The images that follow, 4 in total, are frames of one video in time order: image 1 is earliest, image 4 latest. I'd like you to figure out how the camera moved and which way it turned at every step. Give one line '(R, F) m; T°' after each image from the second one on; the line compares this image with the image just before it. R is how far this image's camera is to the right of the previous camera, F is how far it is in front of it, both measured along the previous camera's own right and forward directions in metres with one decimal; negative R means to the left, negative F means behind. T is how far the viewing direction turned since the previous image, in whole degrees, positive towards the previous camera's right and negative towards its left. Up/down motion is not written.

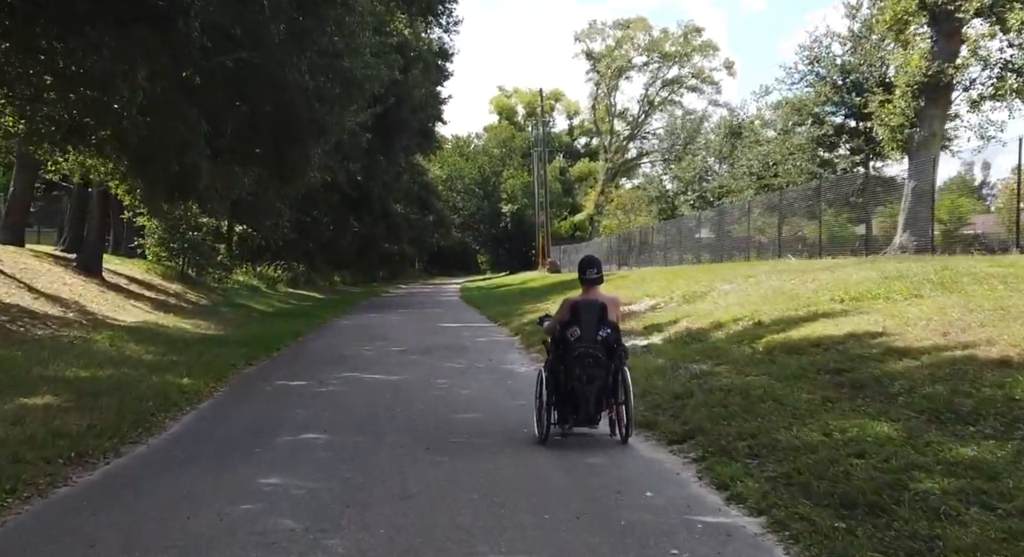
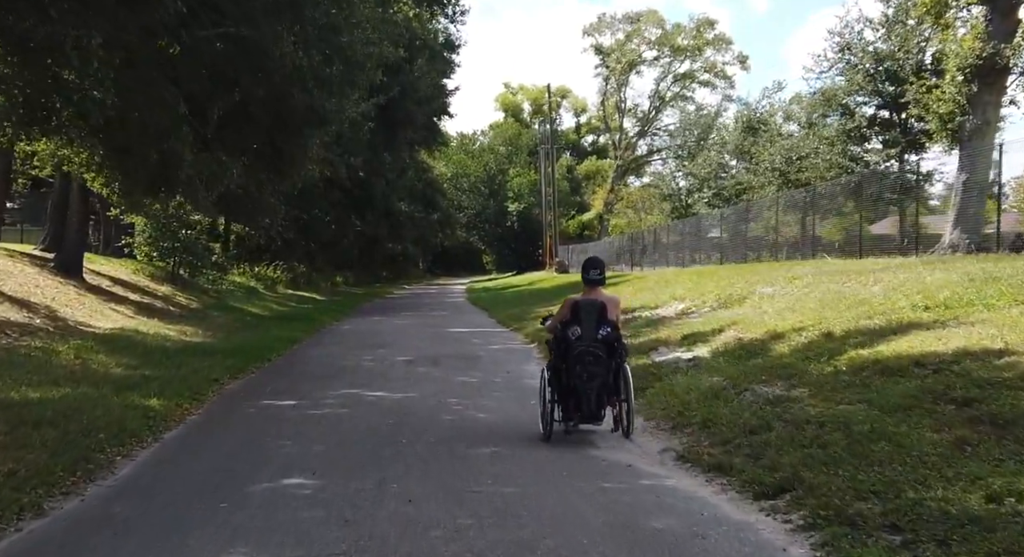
(-0.2, +2.0) m; 0°
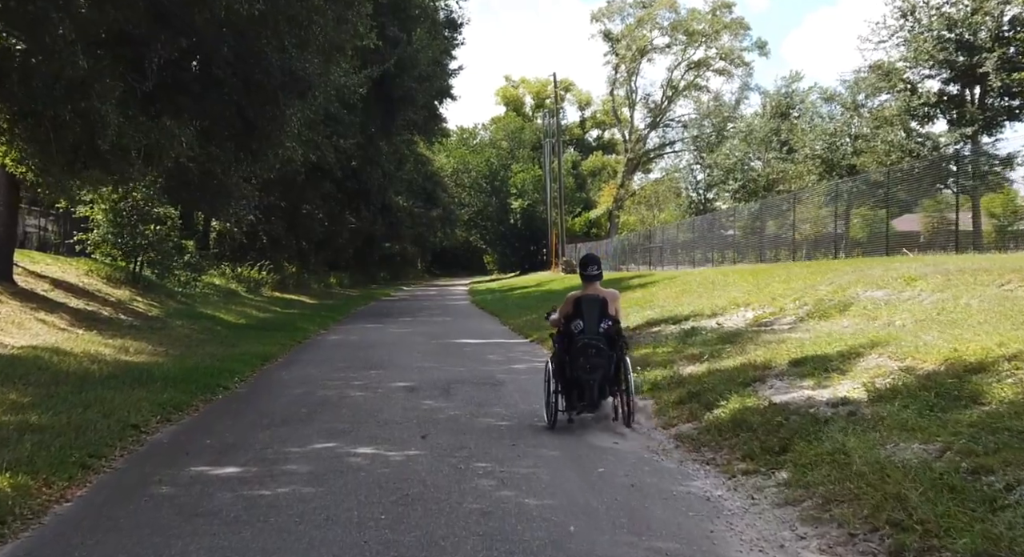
(-0.4, +4.2) m; 0°
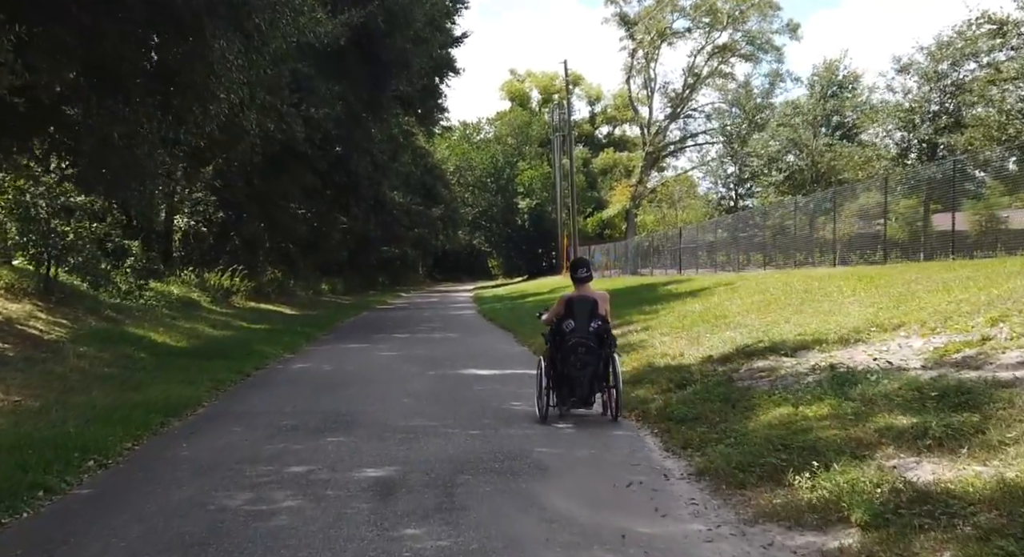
(-0.3, +5.9) m; 0°
